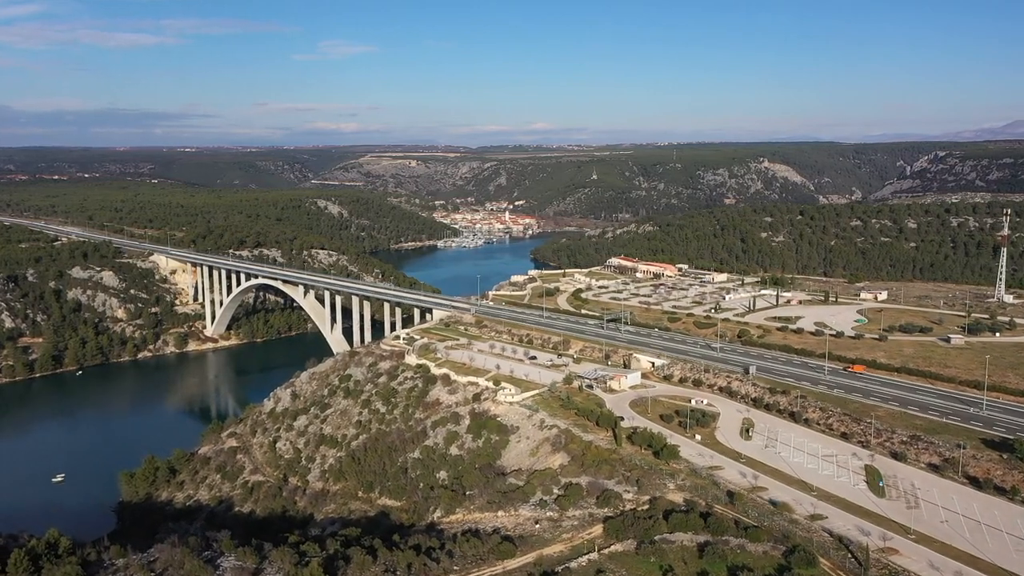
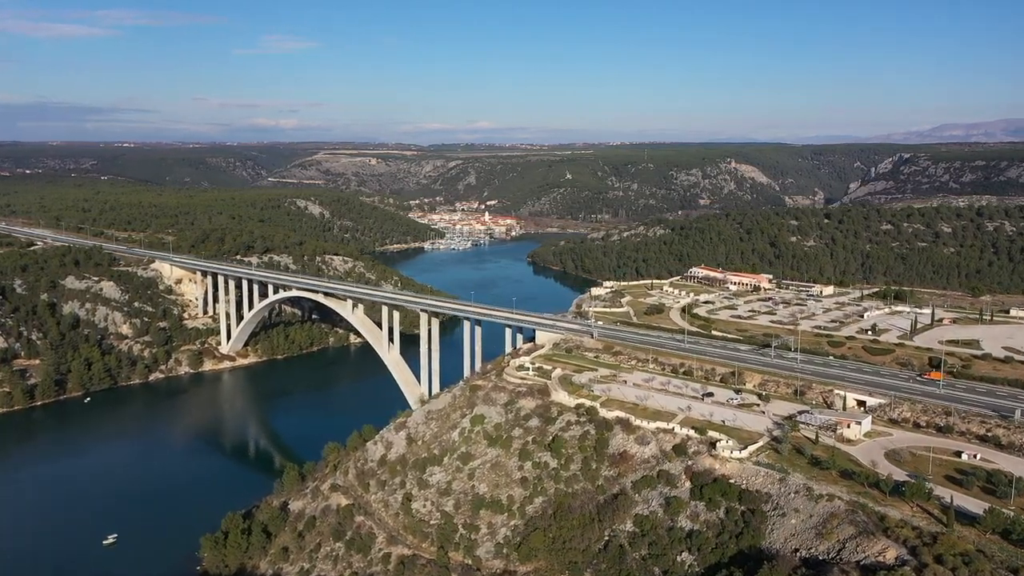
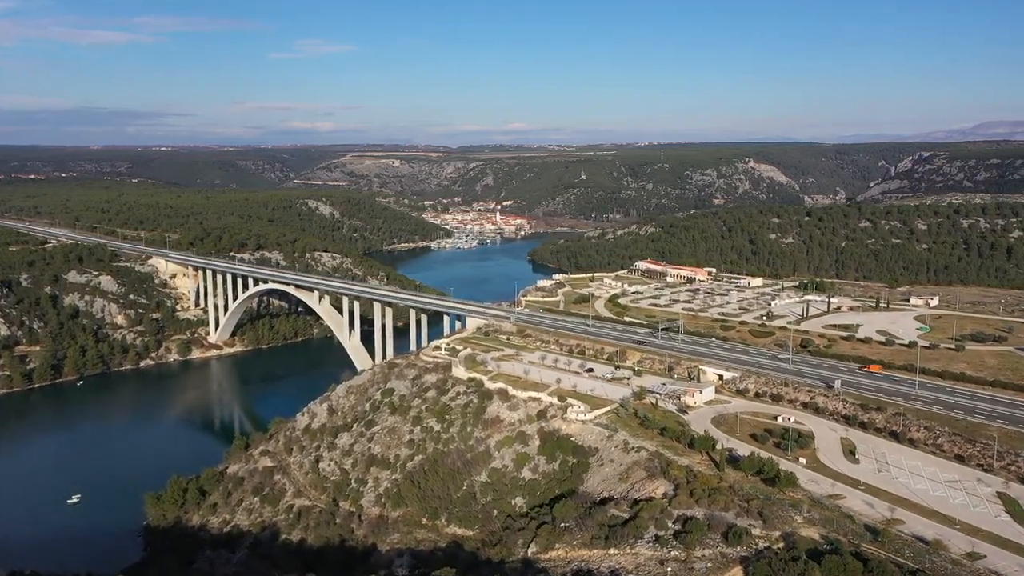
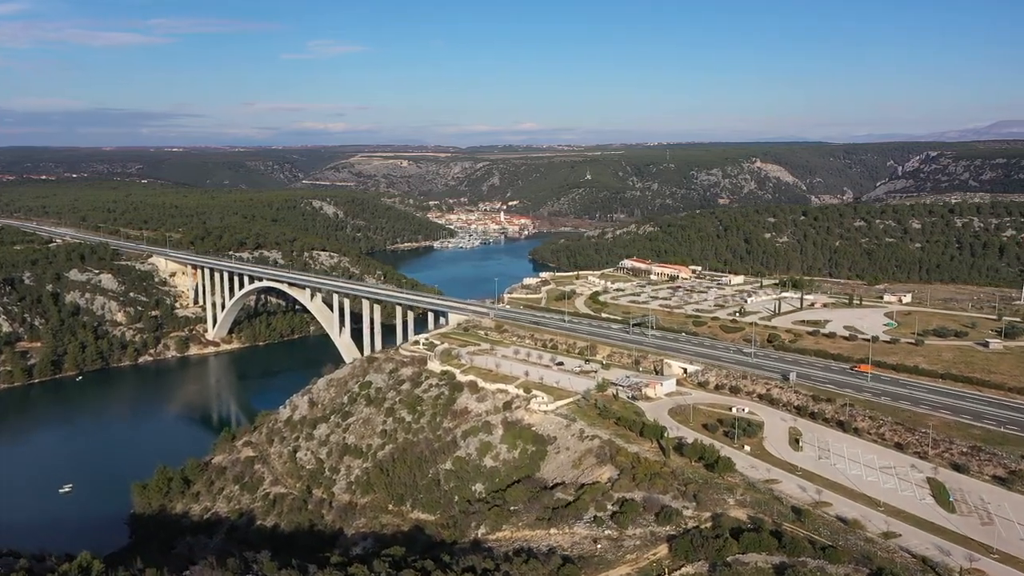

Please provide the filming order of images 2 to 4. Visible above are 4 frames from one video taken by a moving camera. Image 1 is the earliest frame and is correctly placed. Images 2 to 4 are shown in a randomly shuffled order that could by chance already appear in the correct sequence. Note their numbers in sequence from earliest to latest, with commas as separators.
4, 3, 2
